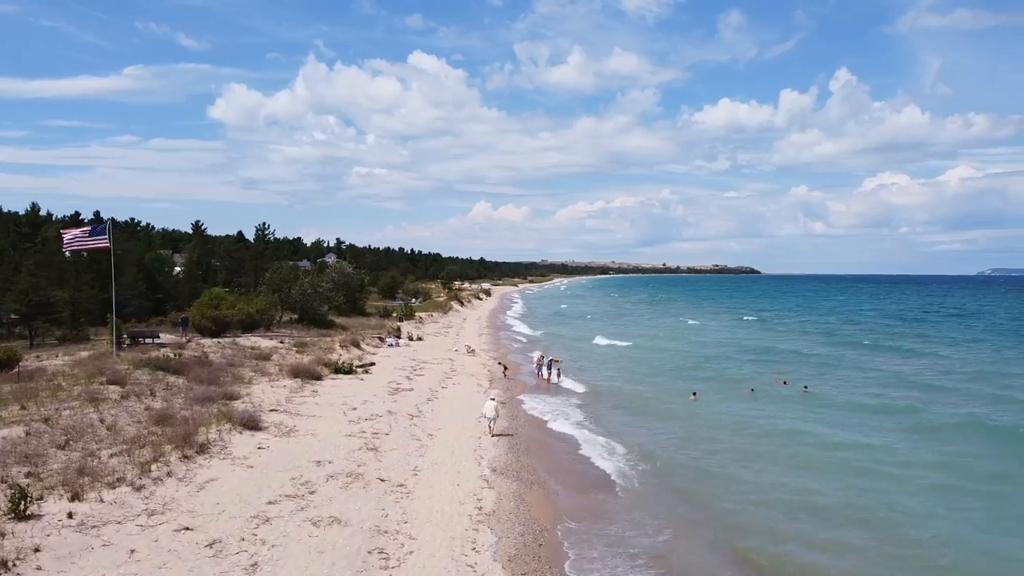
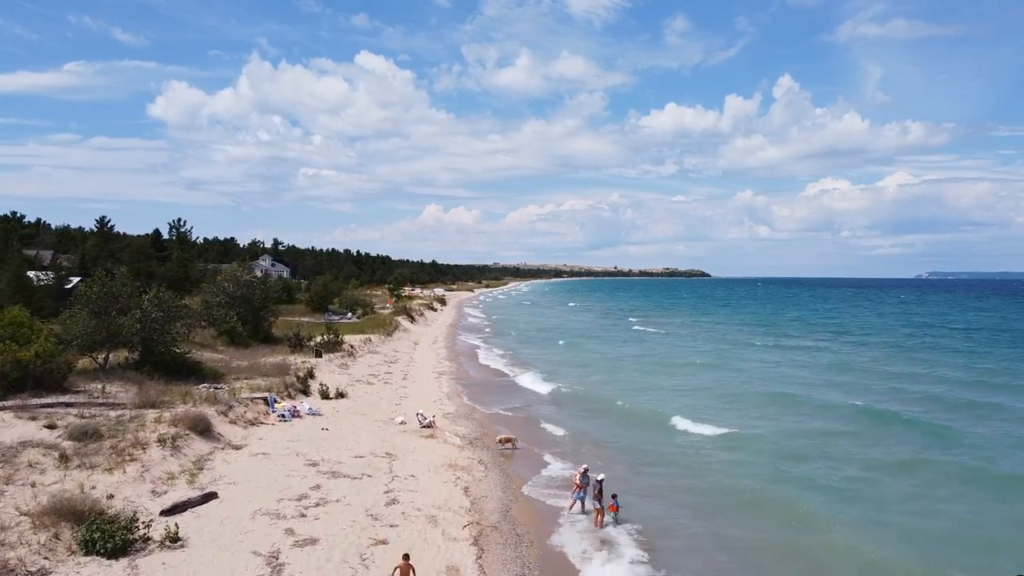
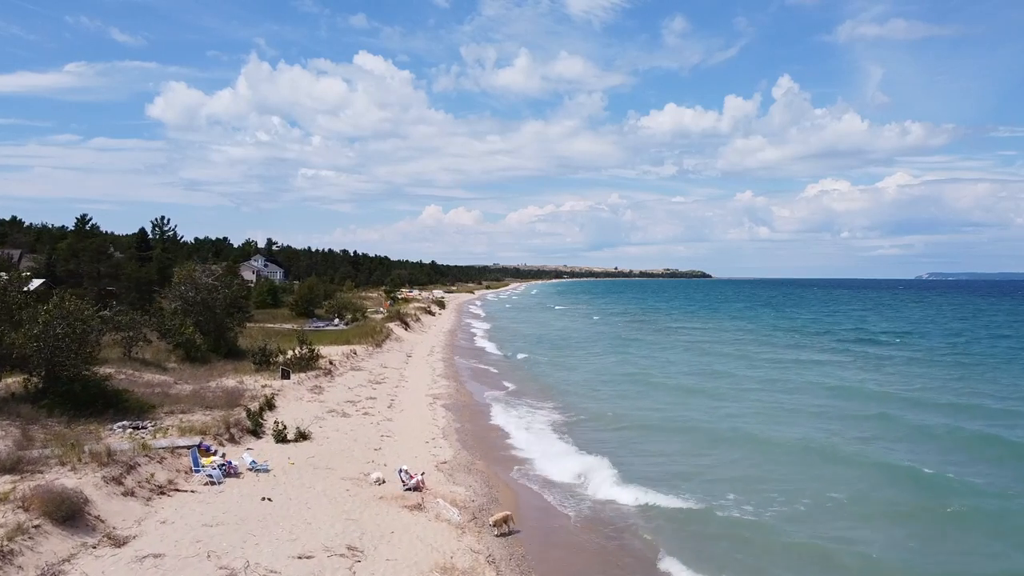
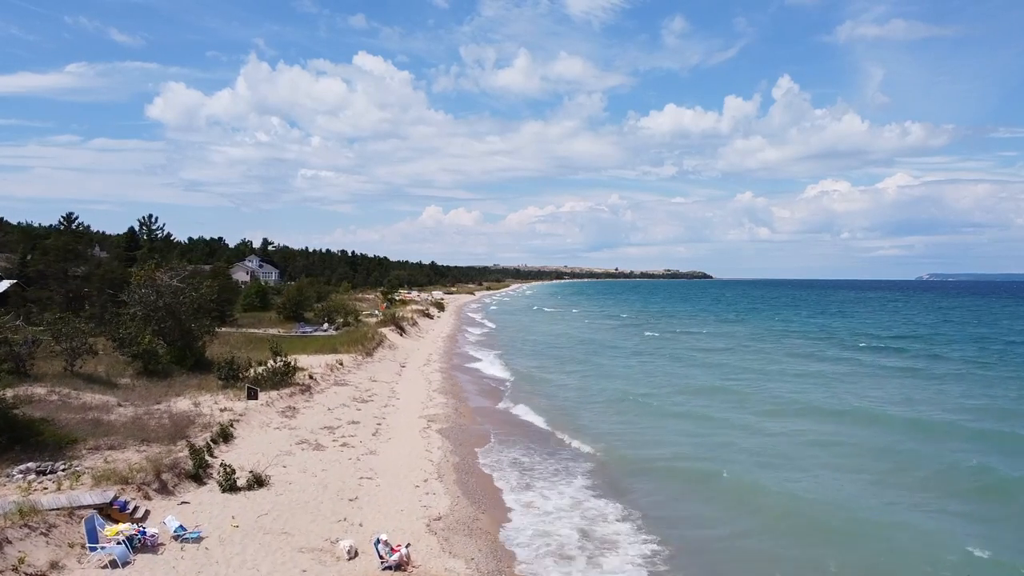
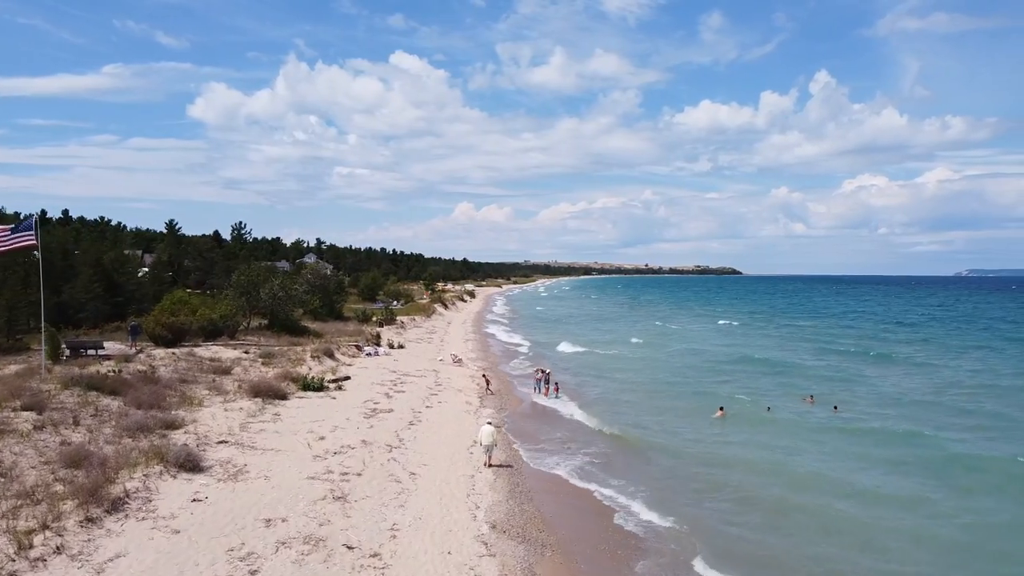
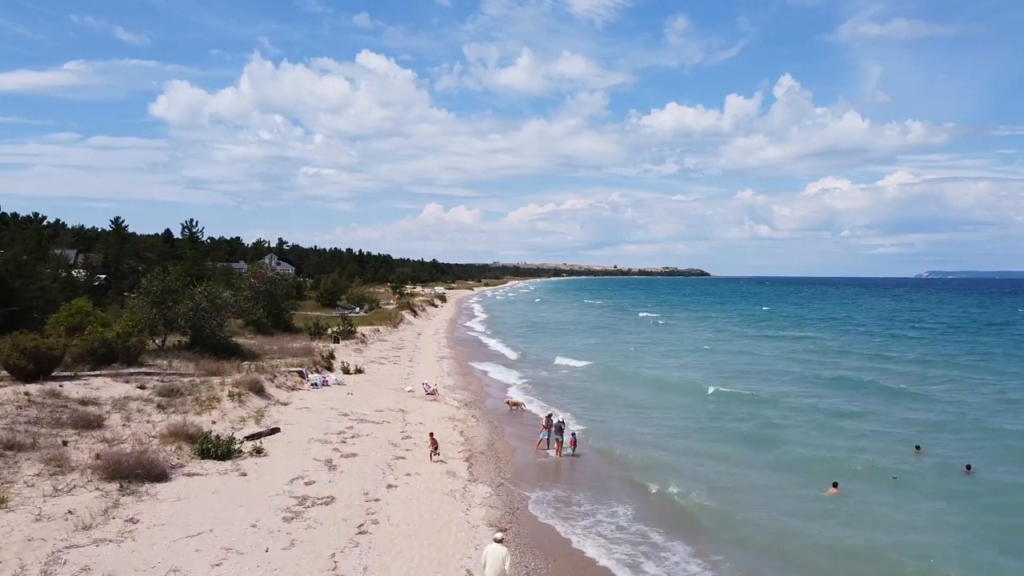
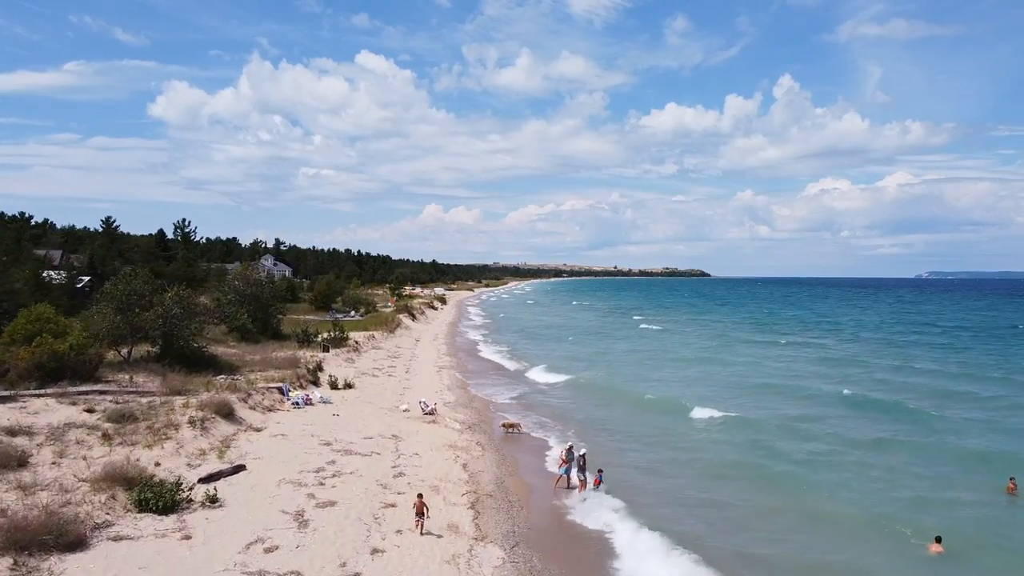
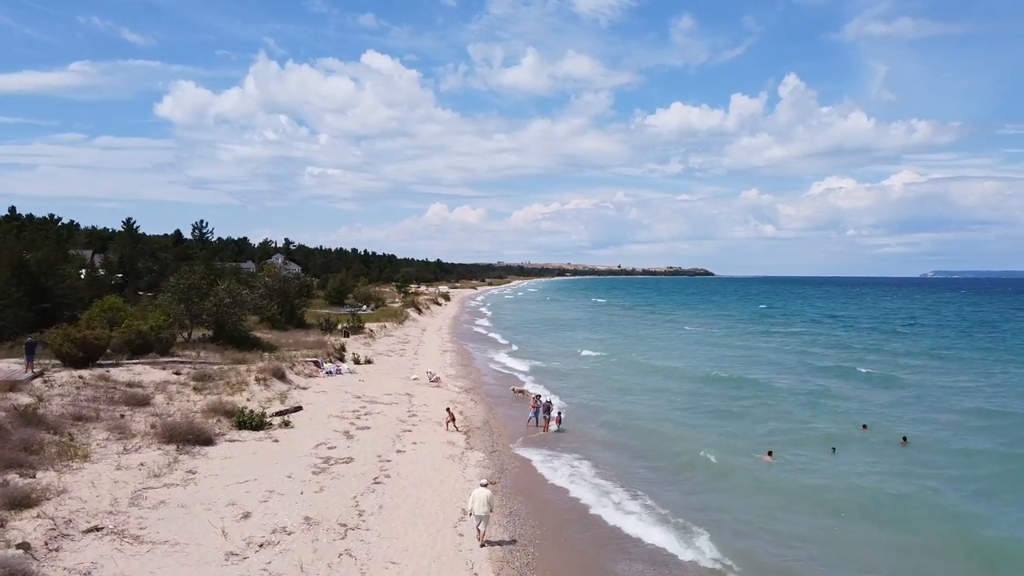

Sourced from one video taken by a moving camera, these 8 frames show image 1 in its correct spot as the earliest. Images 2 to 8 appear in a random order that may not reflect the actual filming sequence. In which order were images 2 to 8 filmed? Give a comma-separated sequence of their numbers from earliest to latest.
5, 8, 6, 7, 2, 3, 4
